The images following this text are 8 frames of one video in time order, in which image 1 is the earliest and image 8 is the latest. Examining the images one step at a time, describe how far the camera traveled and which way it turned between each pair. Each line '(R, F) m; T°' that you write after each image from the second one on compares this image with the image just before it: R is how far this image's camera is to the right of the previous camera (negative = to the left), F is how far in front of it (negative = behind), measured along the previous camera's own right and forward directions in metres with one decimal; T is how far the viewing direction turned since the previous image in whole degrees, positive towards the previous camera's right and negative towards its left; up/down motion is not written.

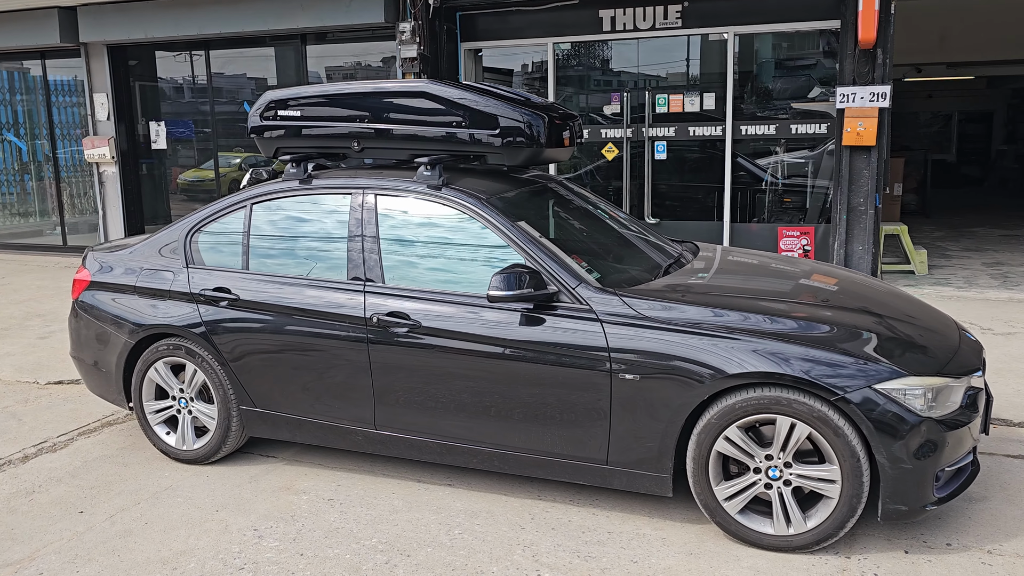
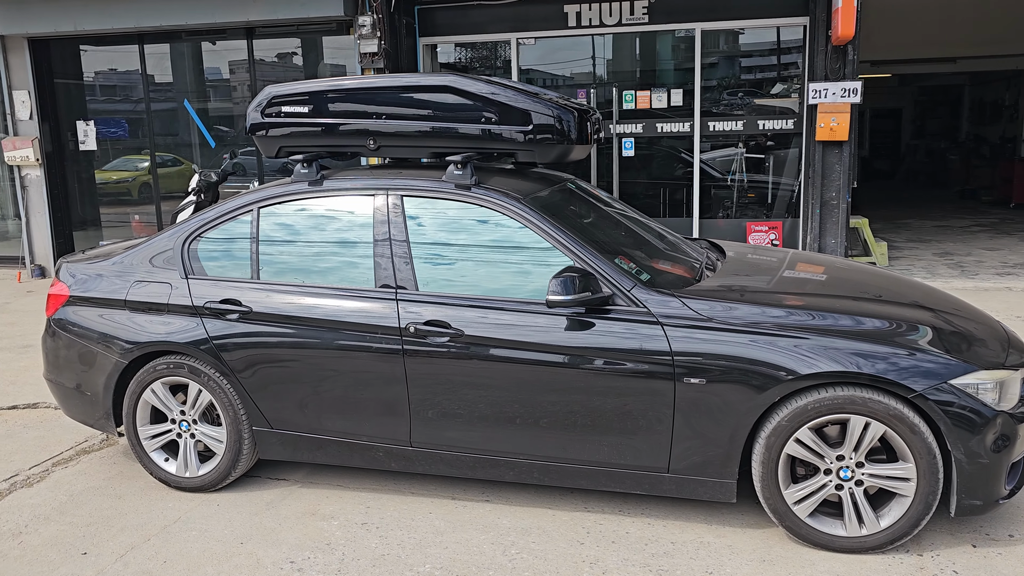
(-0.5, +0.2) m; +6°
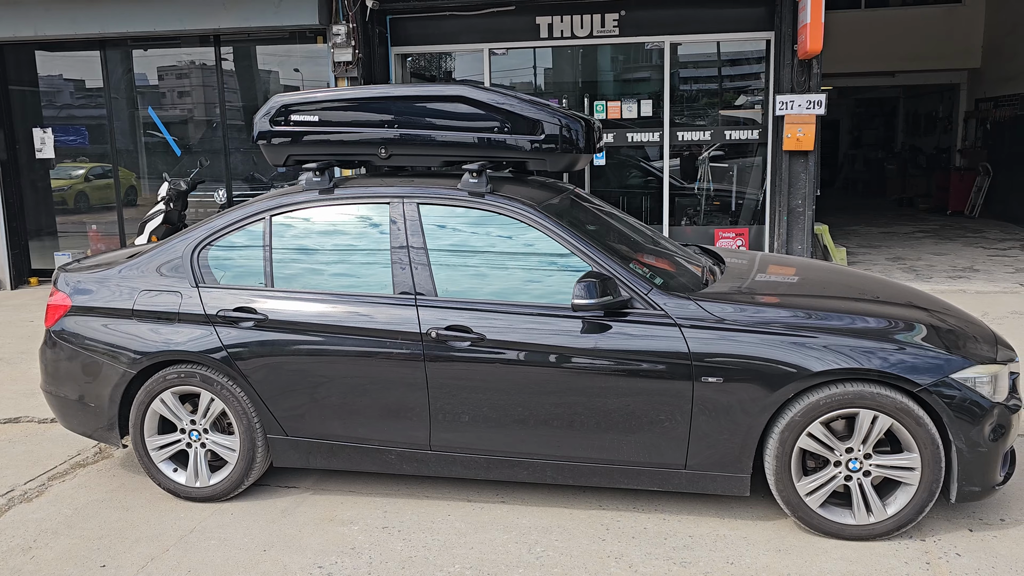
(-0.3, -0.1) m; +4°
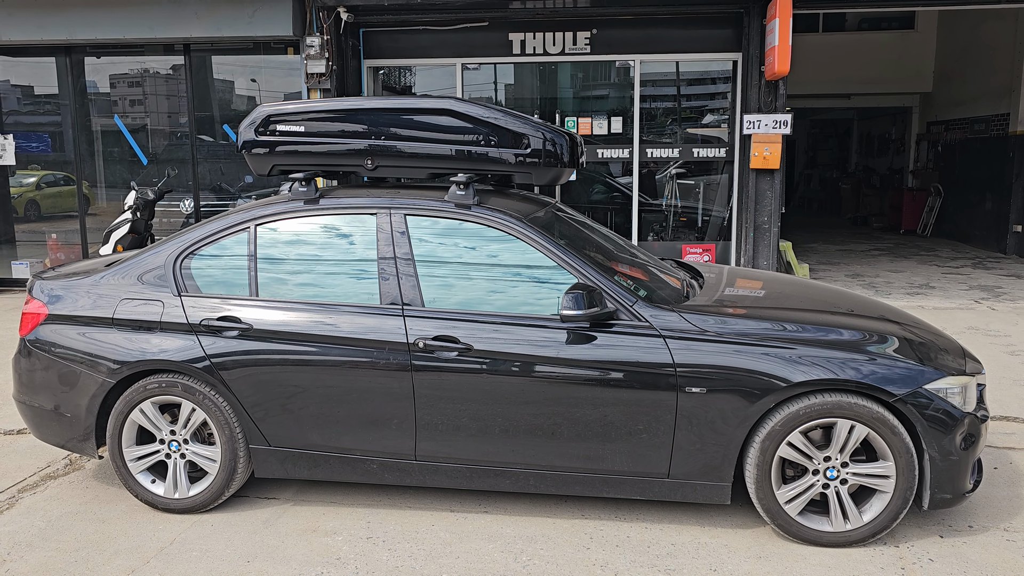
(-0.1, 0.0) m; +3°
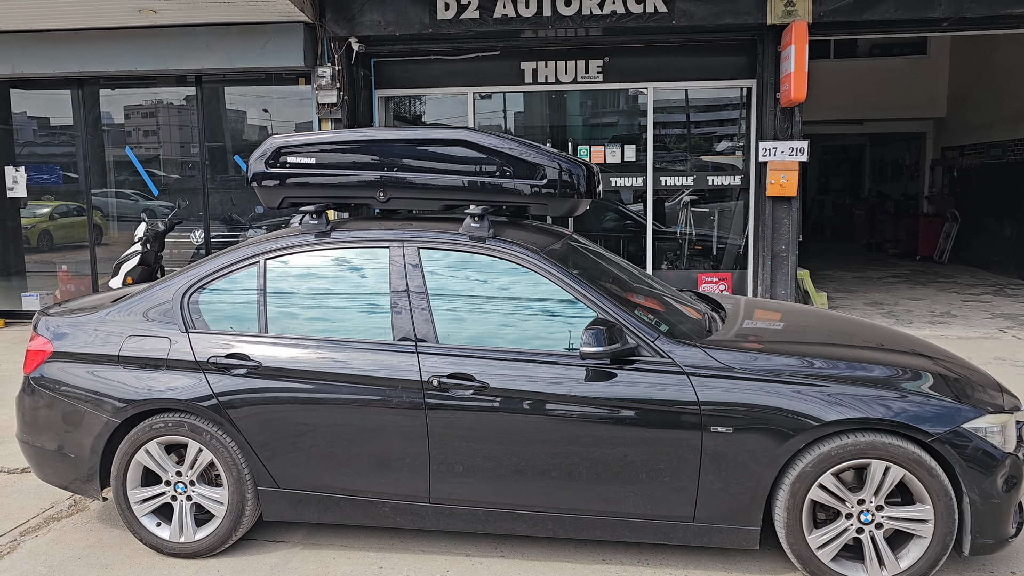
(0.0, +0.1) m; -1°
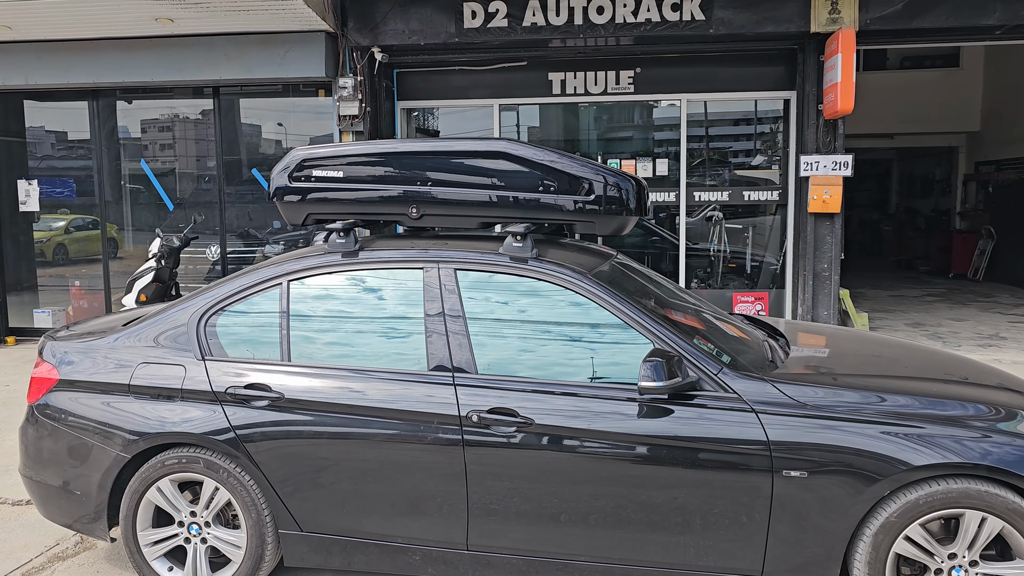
(-0.1, +0.3) m; -1°
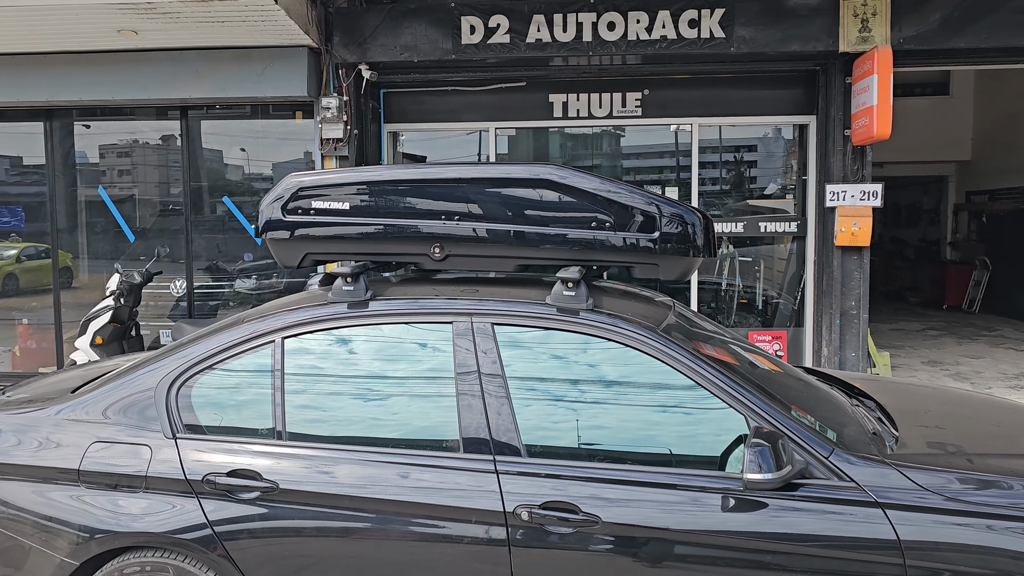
(-0.3, +0.6) m; +2°
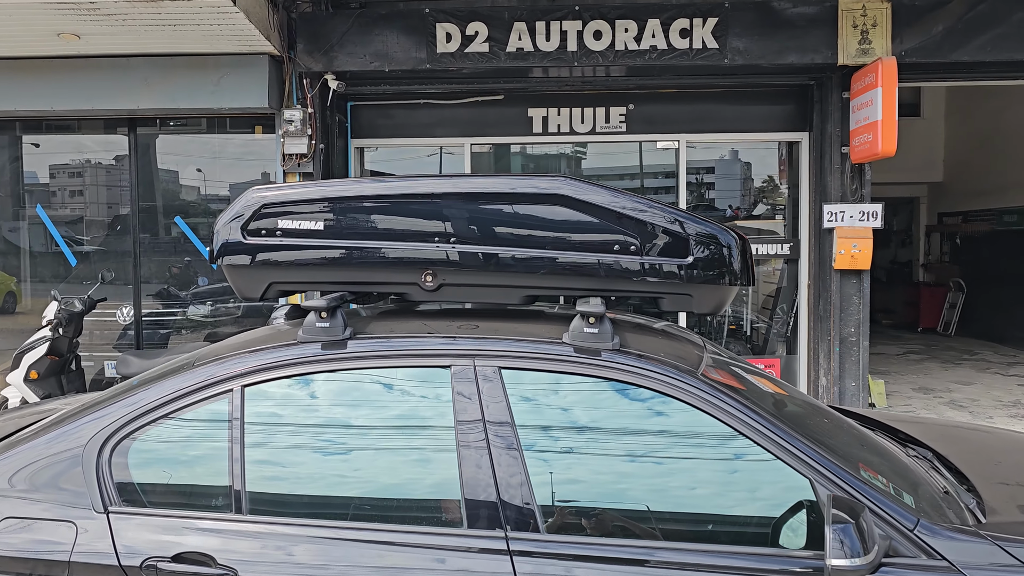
(-0.1, +0.5) m; +3°
